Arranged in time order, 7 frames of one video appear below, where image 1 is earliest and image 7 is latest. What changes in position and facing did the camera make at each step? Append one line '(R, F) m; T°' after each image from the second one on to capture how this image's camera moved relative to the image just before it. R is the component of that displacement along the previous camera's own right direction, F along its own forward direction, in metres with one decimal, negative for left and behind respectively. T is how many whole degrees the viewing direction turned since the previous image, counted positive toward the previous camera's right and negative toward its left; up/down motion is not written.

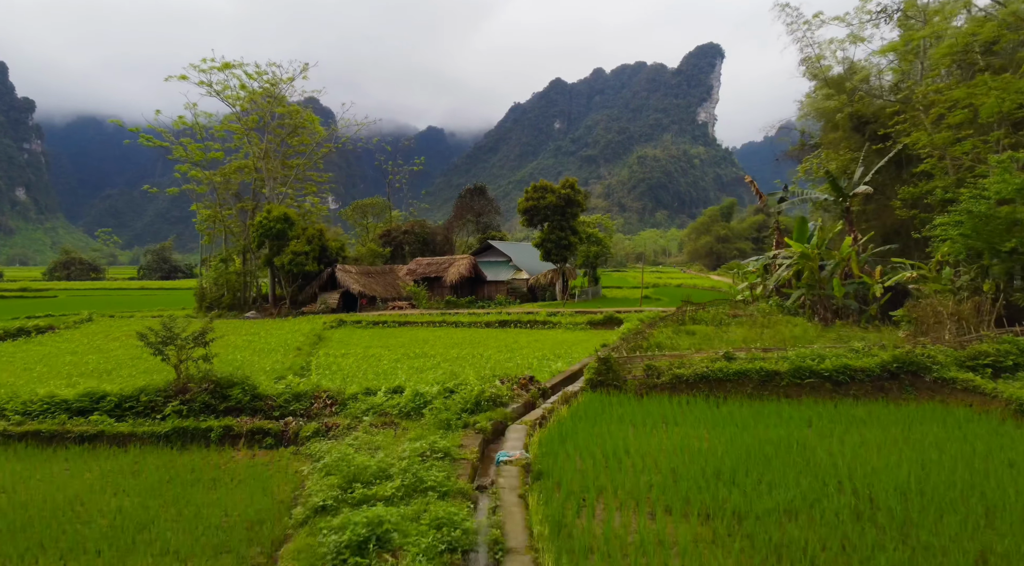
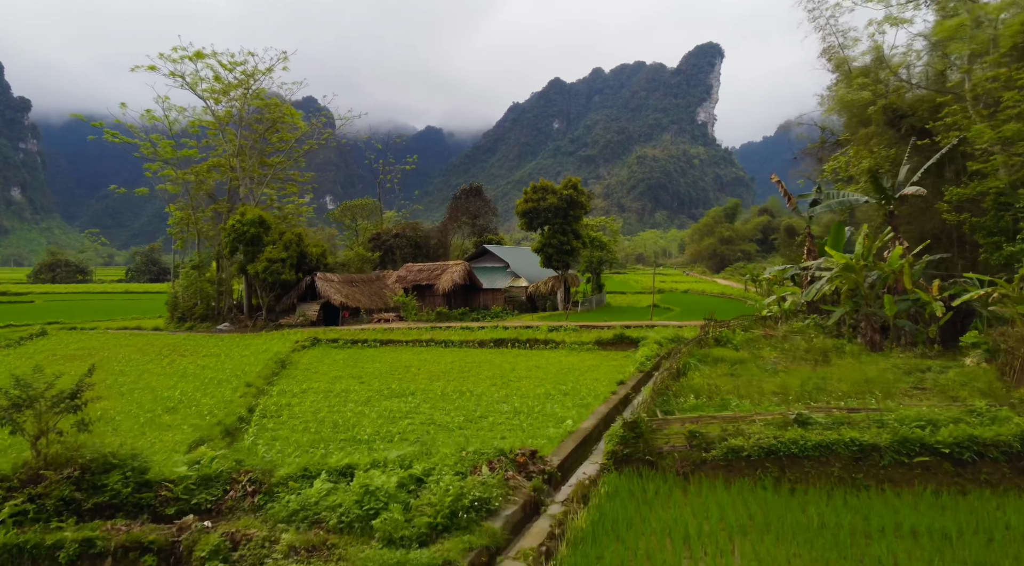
(0.0, +2.3) m; 0°
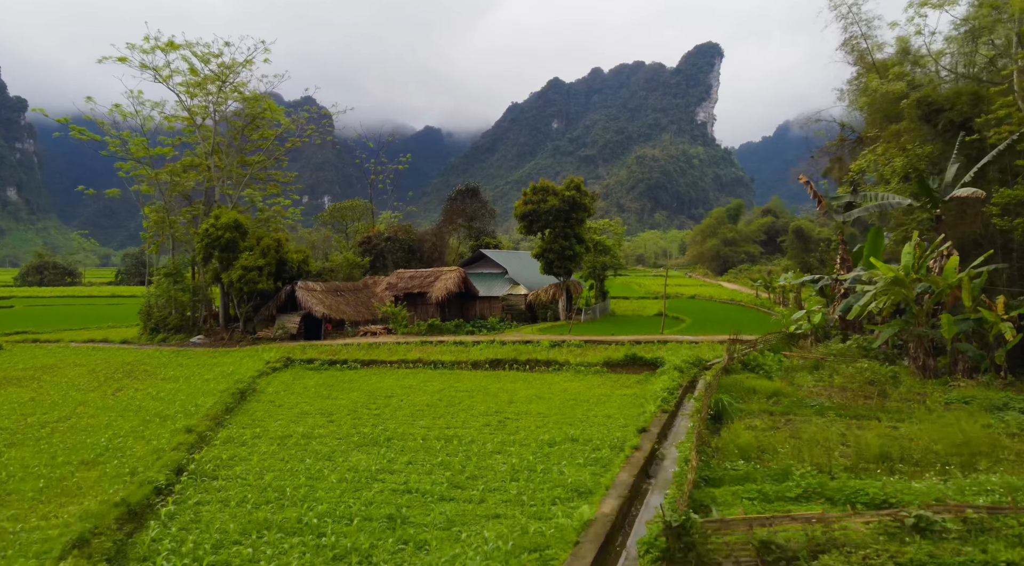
(0.0, +1.9) m; 0°
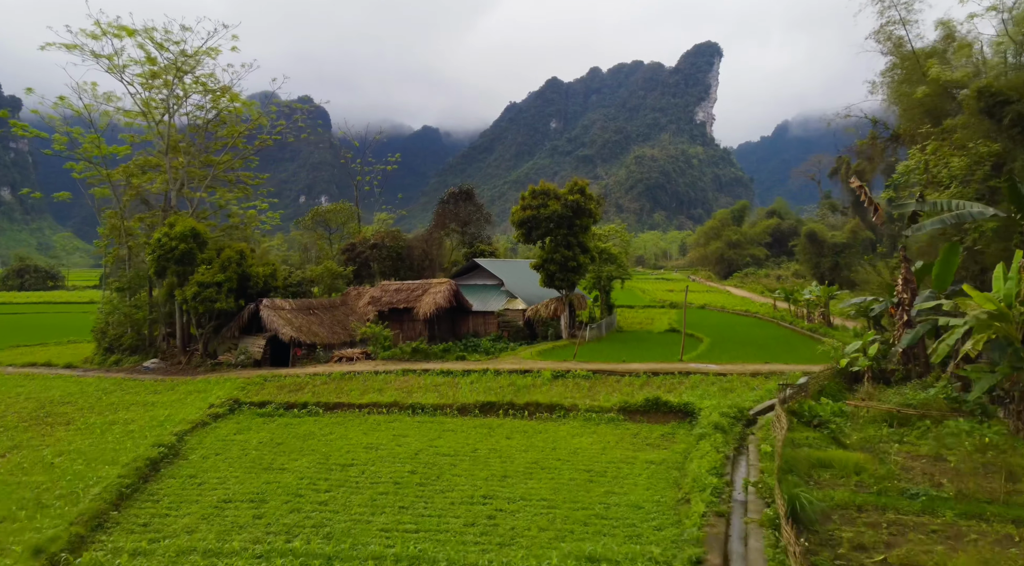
(0.0, +2.7) m; 0°
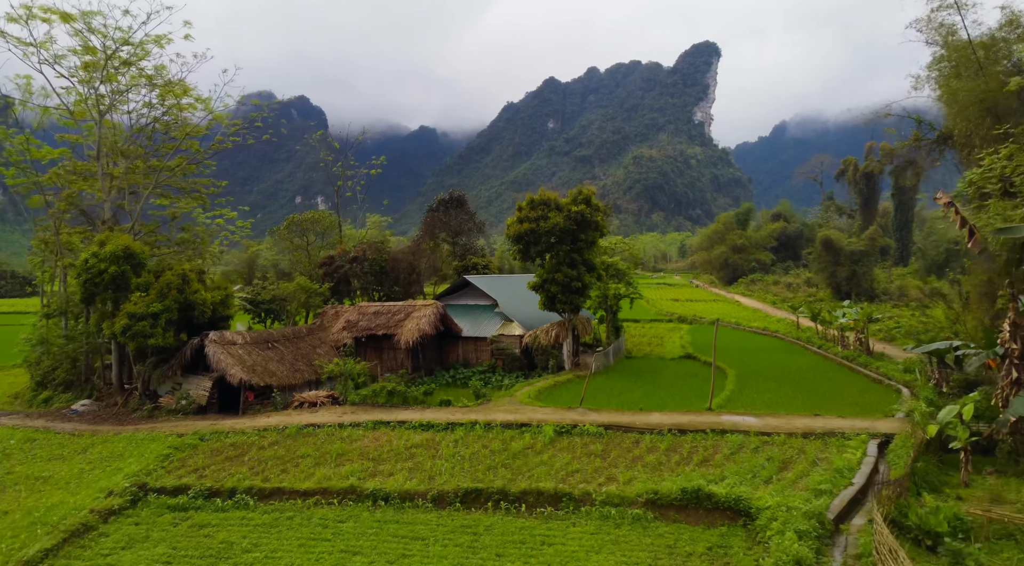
(+0.1, +3.0) m; 0°
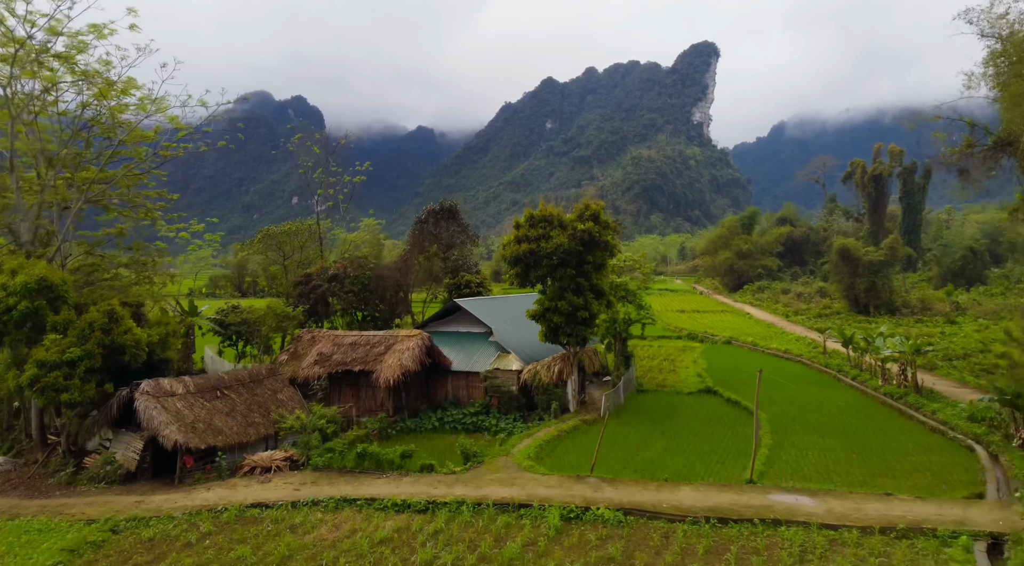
(0.0, +2.8) m; 0°
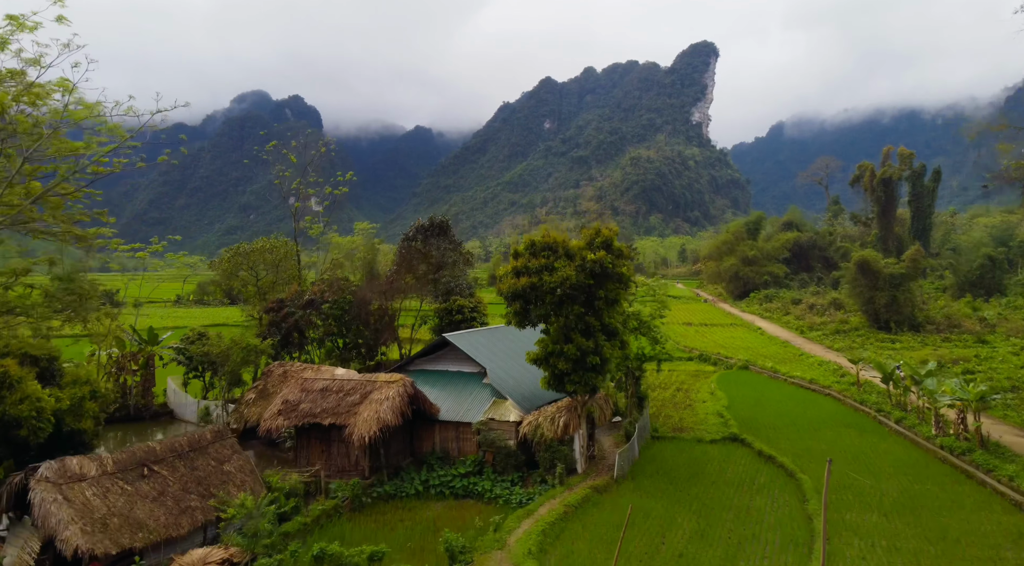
(0.0, +2.7) m; 0°
